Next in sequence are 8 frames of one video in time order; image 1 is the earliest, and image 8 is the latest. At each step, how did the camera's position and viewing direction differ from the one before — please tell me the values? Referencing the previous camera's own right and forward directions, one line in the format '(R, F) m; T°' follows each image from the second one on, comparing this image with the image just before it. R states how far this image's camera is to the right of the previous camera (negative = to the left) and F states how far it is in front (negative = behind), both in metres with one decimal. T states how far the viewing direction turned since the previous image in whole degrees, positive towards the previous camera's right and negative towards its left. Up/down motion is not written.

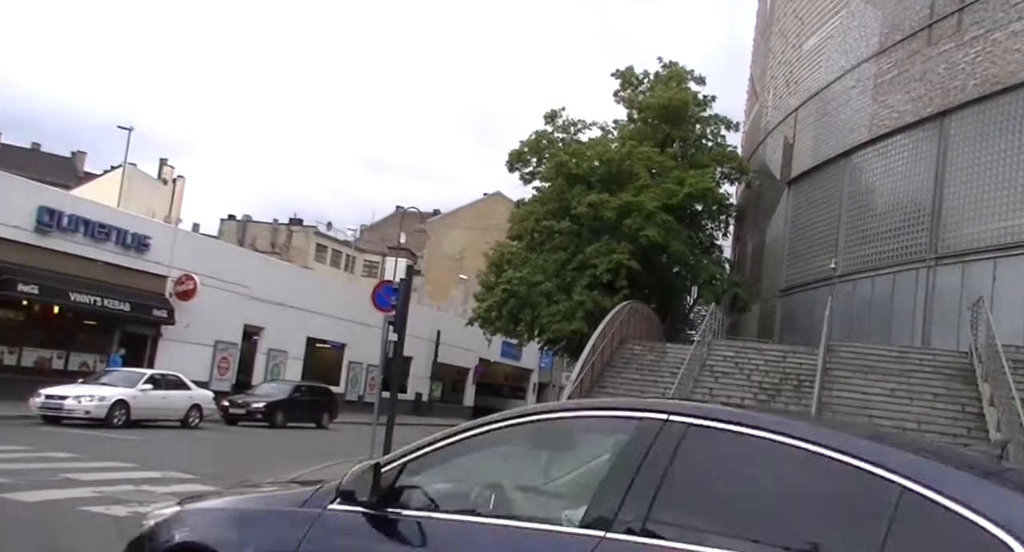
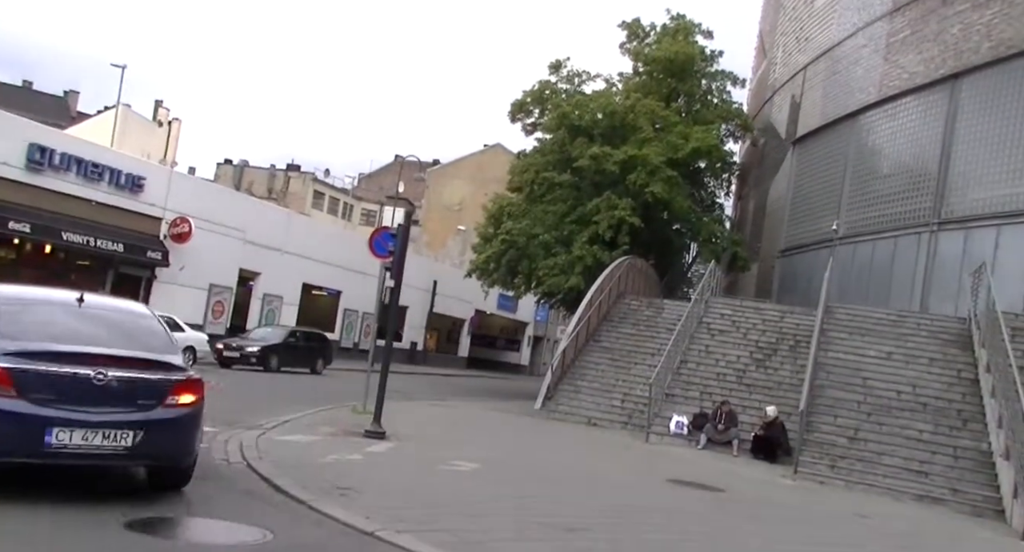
(0.0, +0.1) m; 0°
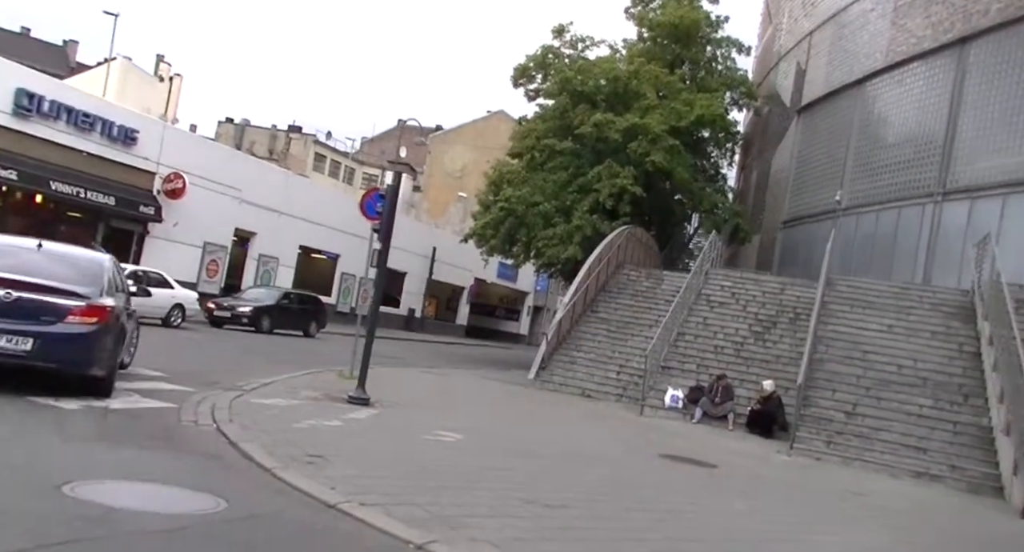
(+0.2, +0.5) m; 0°
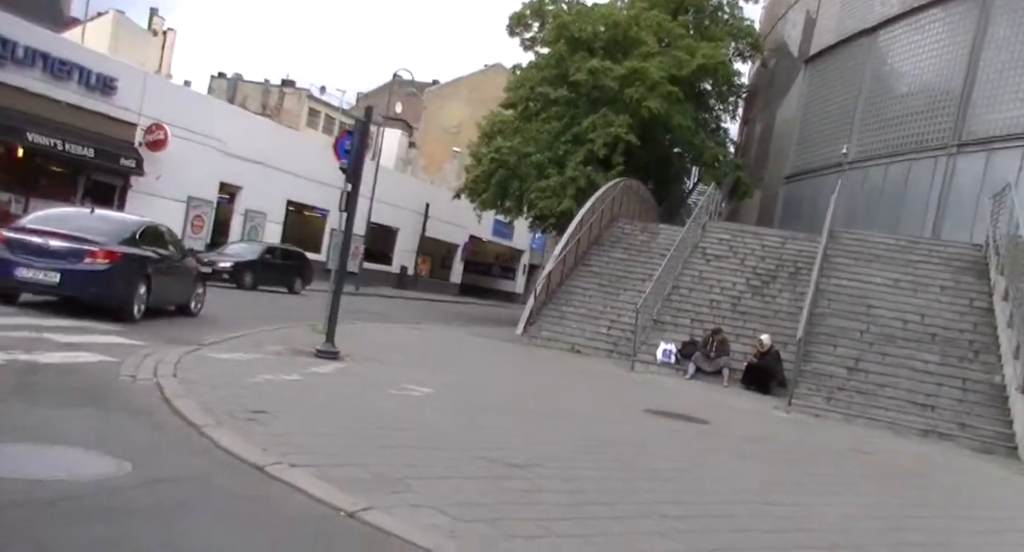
(+0.3, +0.9) m; 0°
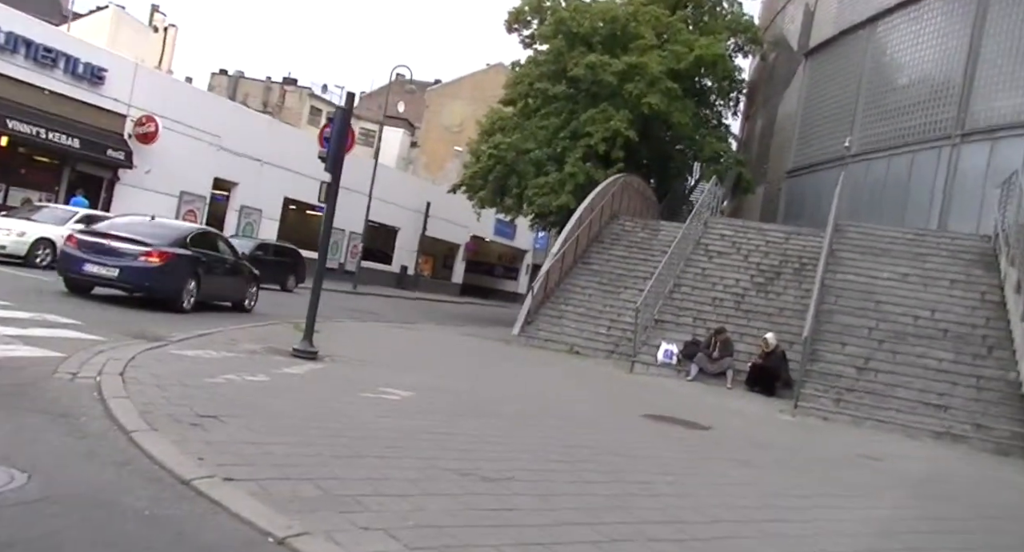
(+0.2, +0.8) m; 0°
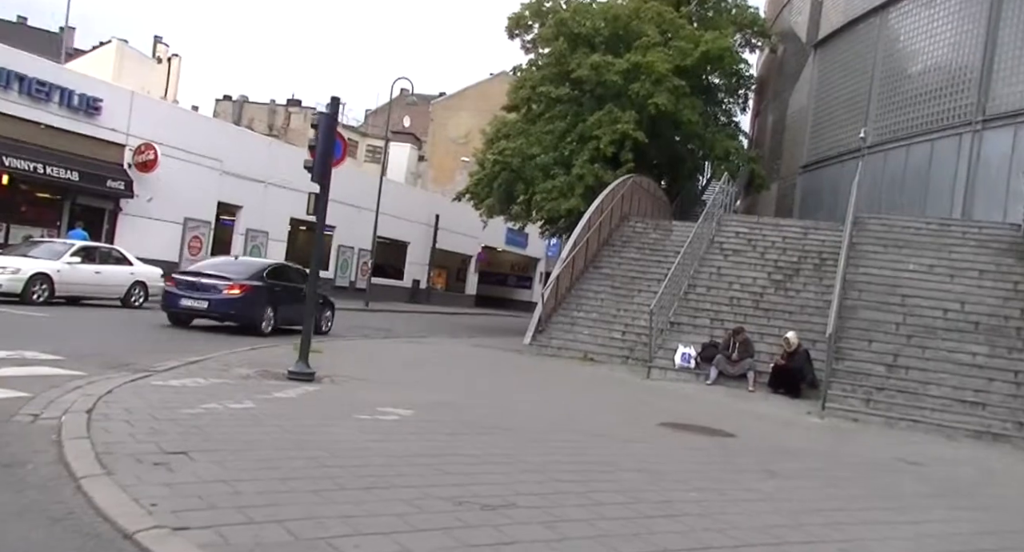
(+0.2, +0.6) m; -1°
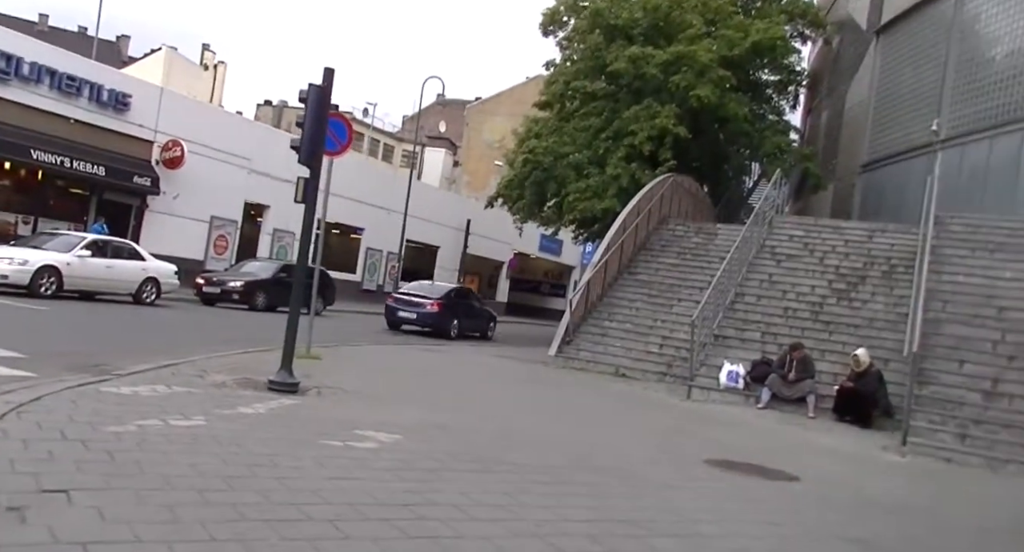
(+0.2, +1.8) m; -2°
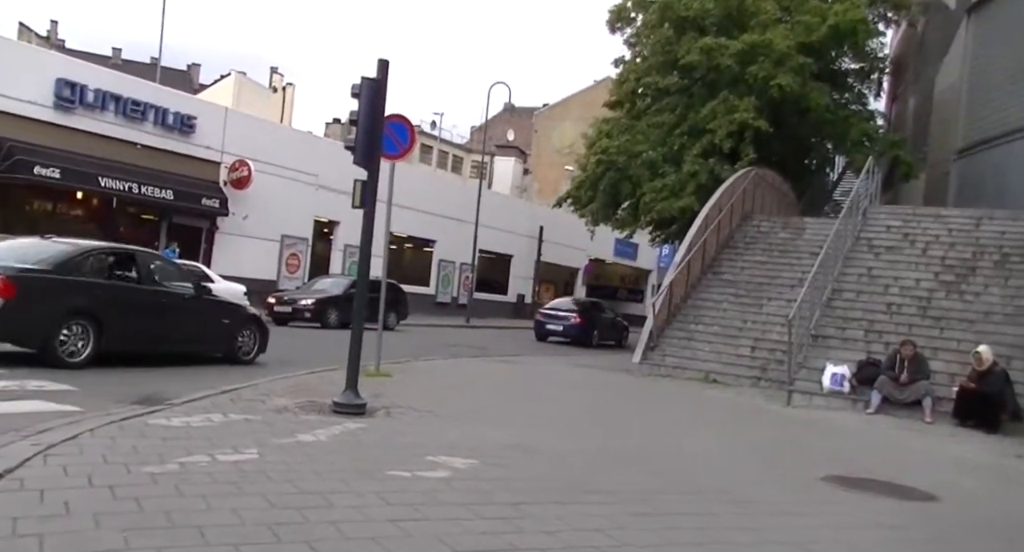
(0.0, +0.8) m; -5°
